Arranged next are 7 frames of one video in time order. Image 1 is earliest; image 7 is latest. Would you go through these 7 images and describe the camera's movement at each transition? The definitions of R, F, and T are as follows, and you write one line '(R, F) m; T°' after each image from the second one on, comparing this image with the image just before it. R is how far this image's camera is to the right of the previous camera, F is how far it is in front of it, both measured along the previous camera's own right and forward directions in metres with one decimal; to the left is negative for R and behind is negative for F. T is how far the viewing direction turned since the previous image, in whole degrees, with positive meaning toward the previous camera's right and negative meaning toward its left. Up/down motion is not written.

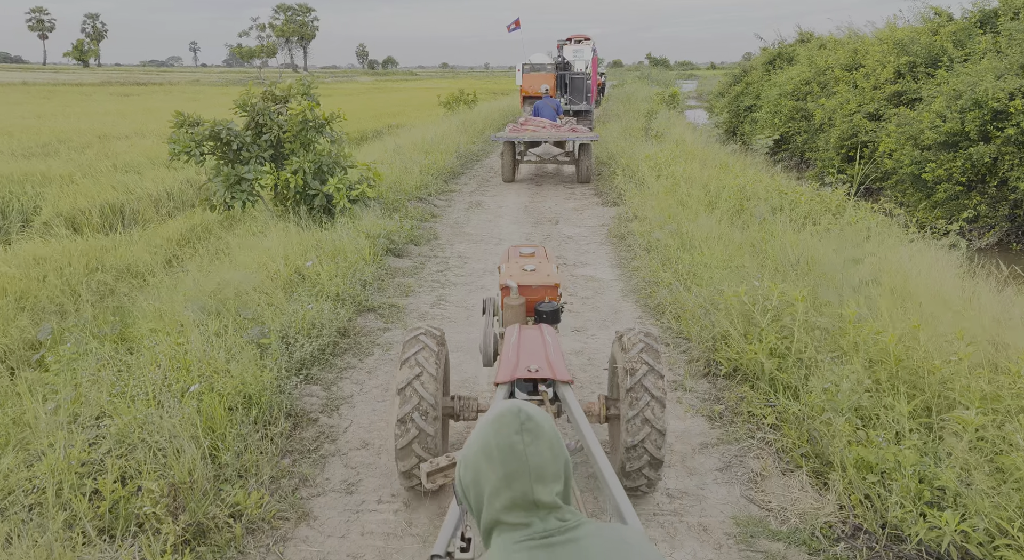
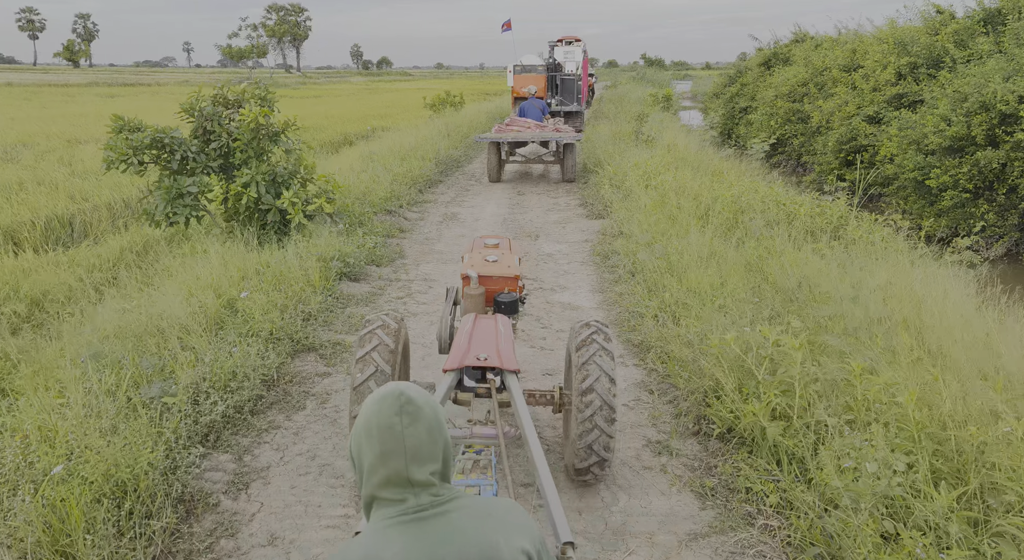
(+0.2, +0.8) m; 0°
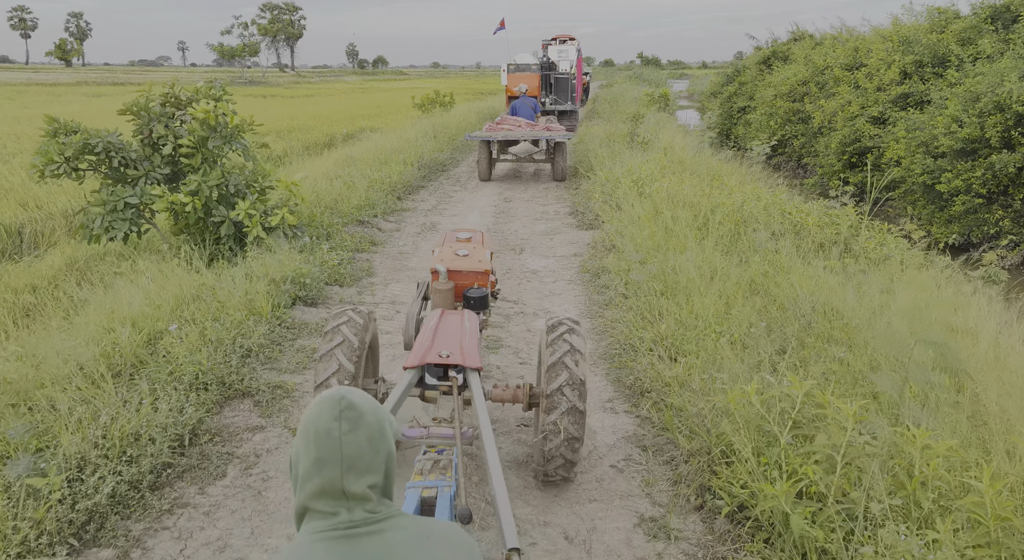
(+0.2, +0.8) m; 0°
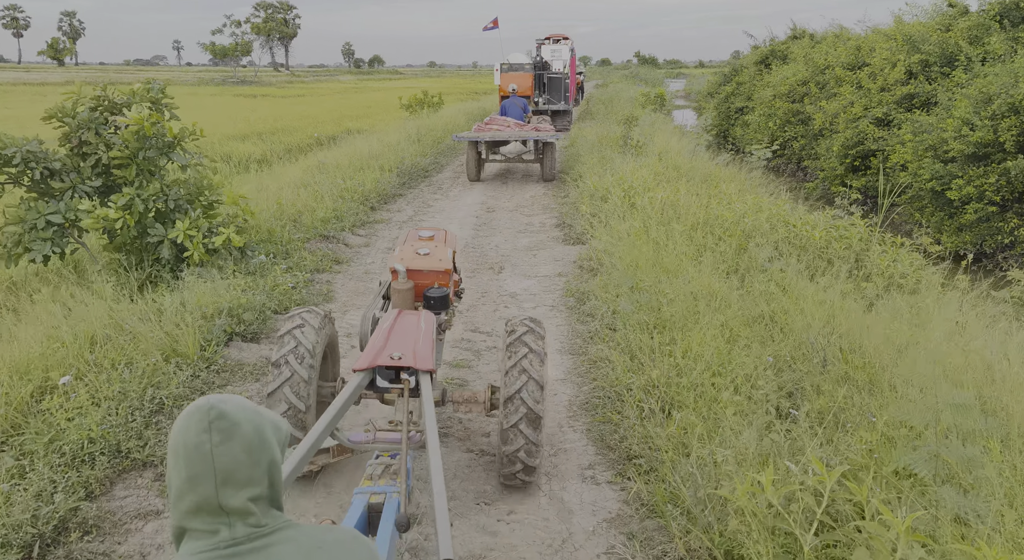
(+0.2, +0.8) m; 0°
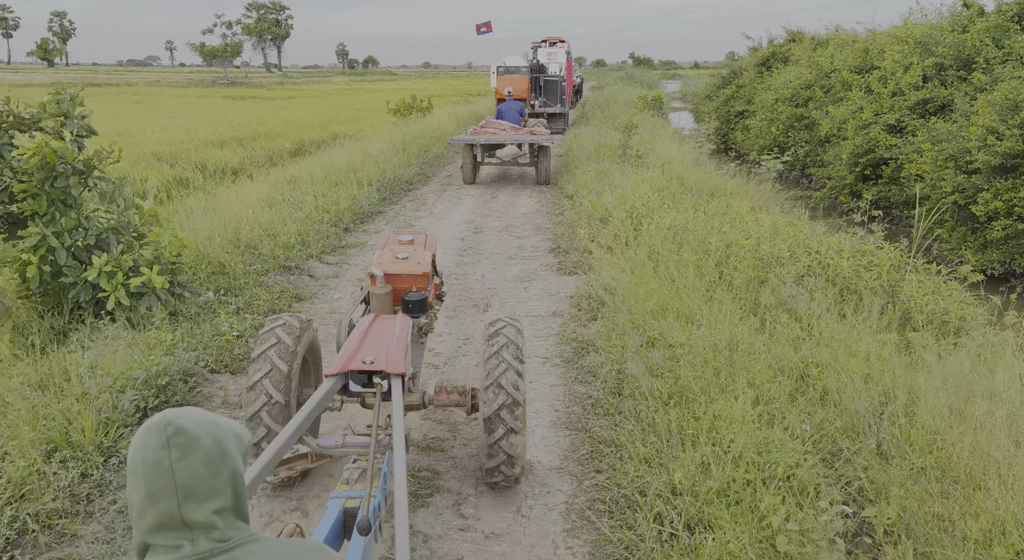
(+0.1, +1.1) m; 0°
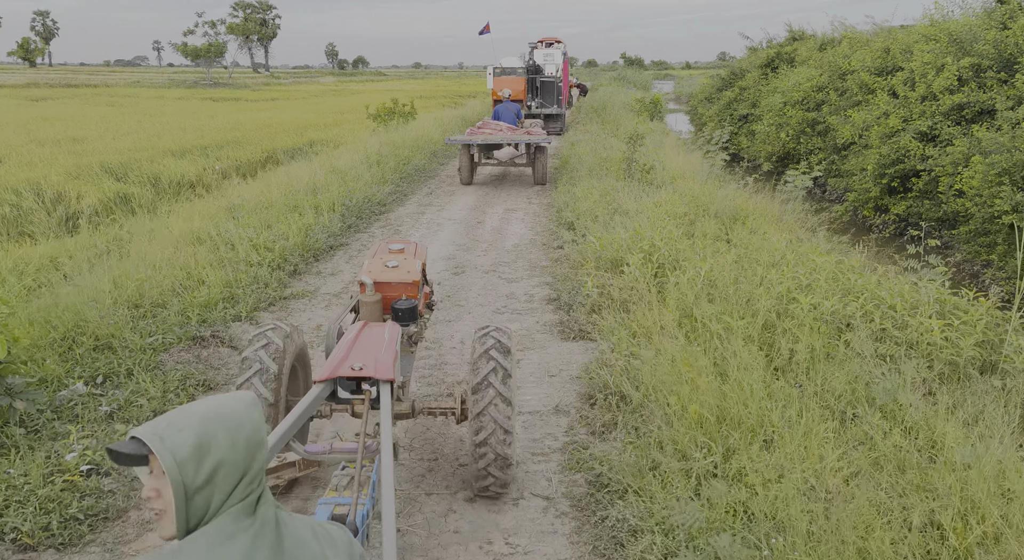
(0.0, +1.9) m; +1°
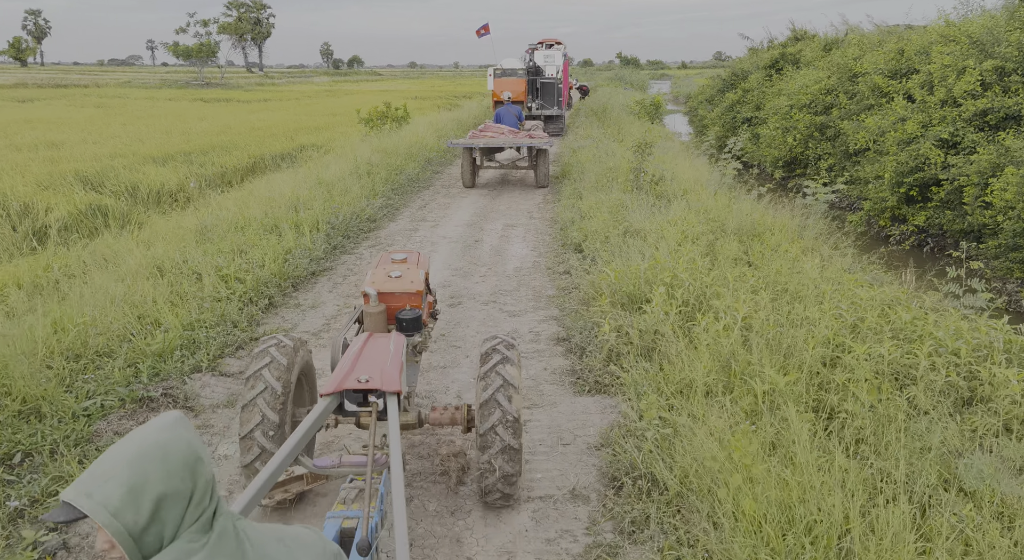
(-0.1, +0.9) m; 0°
